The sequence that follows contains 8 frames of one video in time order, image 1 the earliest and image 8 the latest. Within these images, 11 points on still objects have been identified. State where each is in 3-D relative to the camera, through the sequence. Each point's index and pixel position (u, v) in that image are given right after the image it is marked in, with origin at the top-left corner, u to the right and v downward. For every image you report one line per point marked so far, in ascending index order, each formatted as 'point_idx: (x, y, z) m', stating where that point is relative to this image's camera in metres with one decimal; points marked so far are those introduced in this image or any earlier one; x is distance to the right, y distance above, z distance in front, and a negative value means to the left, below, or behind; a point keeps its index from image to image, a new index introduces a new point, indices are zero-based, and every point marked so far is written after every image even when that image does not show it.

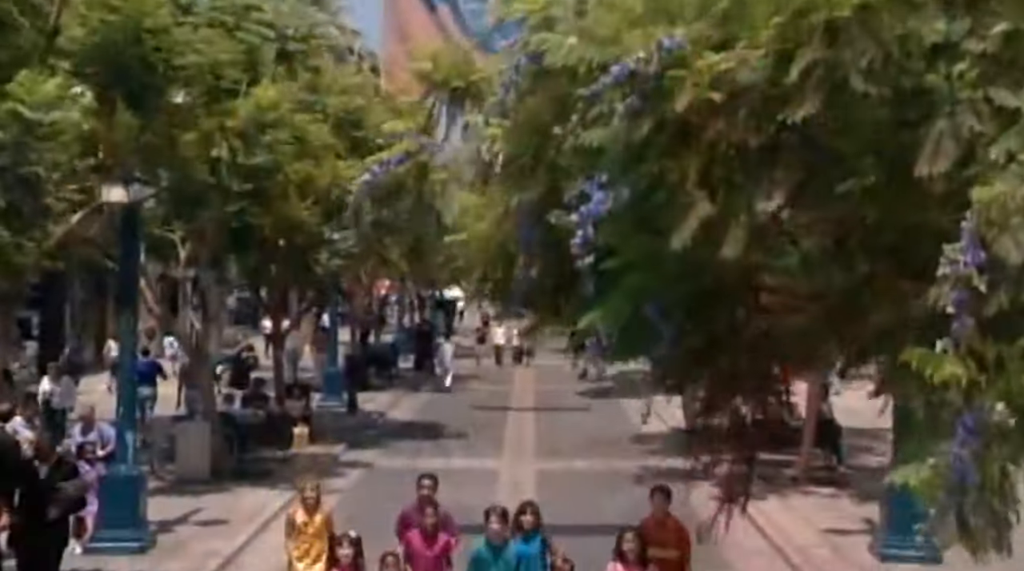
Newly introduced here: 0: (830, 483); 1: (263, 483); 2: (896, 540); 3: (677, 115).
0: (+4.0, -2.5, +19.4) m
1: (-3.1, -2.5, +19.7) m
2: (+4.1, -2.6, +16.2) m
3: (+0.7, +0.7, +6.3) m
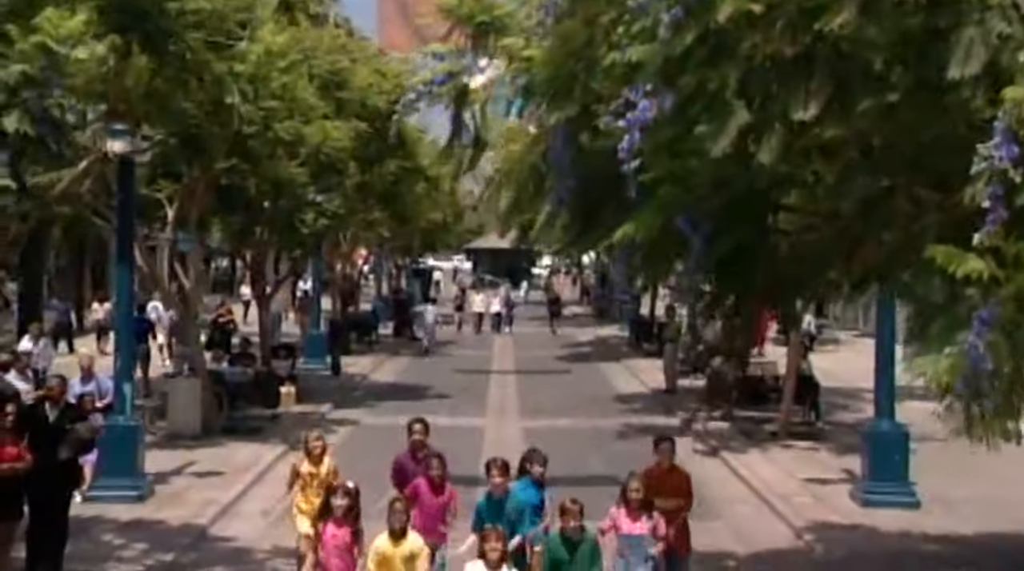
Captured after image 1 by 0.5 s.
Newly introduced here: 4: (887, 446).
0: (+3.9, -2.0, +19.9) m
1: (-3.3, -1.9, +20.0) m
2: (+4.0, -2.1, +16.7) m
3: (+0.9, +1.1, +6.7) m
4: (+4.0, -1.7, +16.4) m
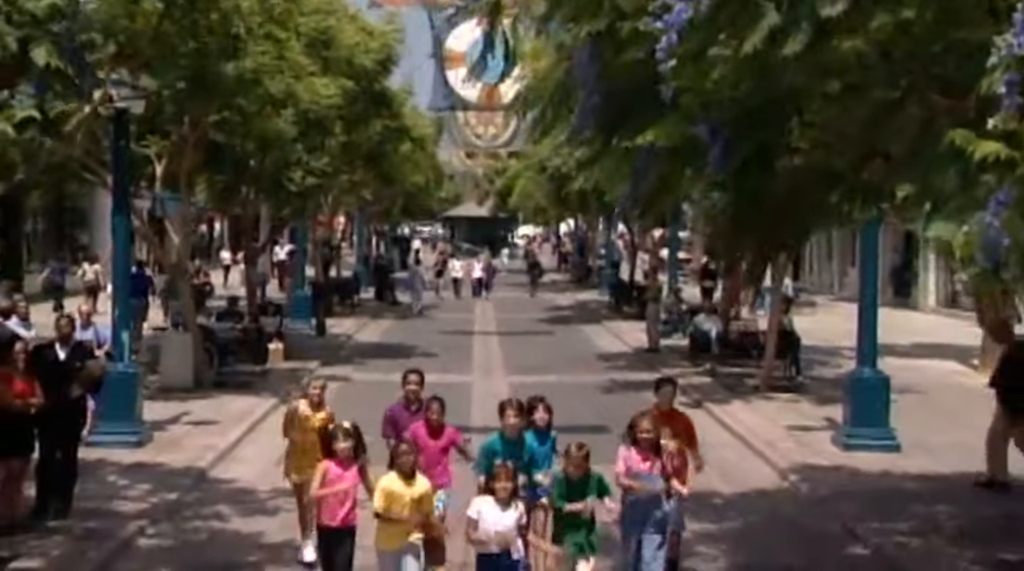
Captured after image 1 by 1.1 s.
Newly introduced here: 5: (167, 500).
0: (+3.7, -1.4, +20.4) m
1: (-3.5, -1.4, +20.2) m
2: (+3.9, -1.6, +17.2) m
3: (+1.1, +1.6, +7.0) m
4: (+4.0, -1.2, +16.9) m
5: (-3.3, -2.1, +15.0) m
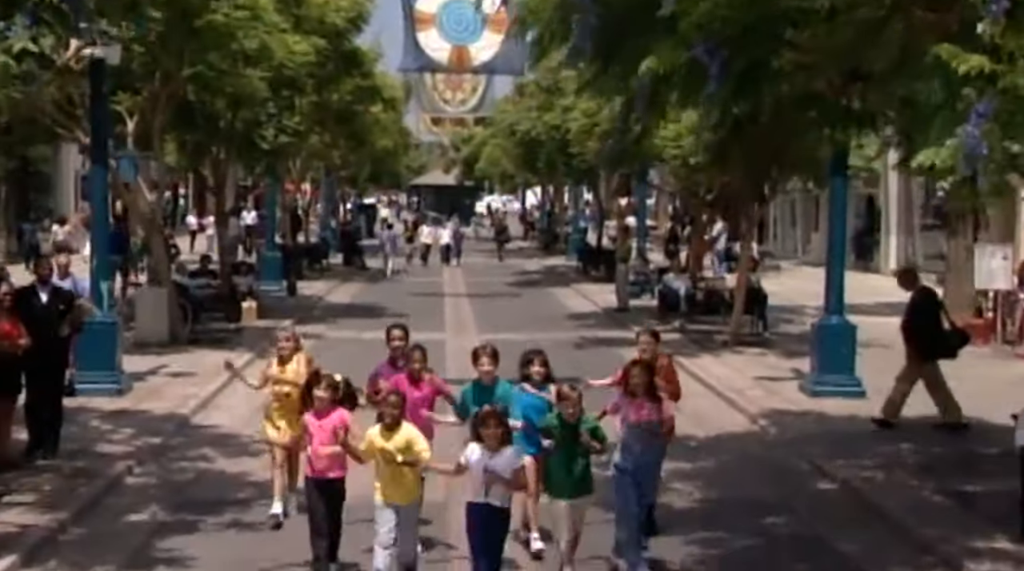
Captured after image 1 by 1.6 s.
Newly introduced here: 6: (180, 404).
0: (+3.3, -0.8, +20.8) m
1: (-3.9, -0.8, +20.4) m
2: (+3.6, -1.0, +17.6) m
3: (+1.1, +2.1, +7.4) m
4: (+3.7, -0.6, +17.3) m
5: (-3.5, -1.5, +15.3) m
6: (-3.6, -1.3, +16.8) m
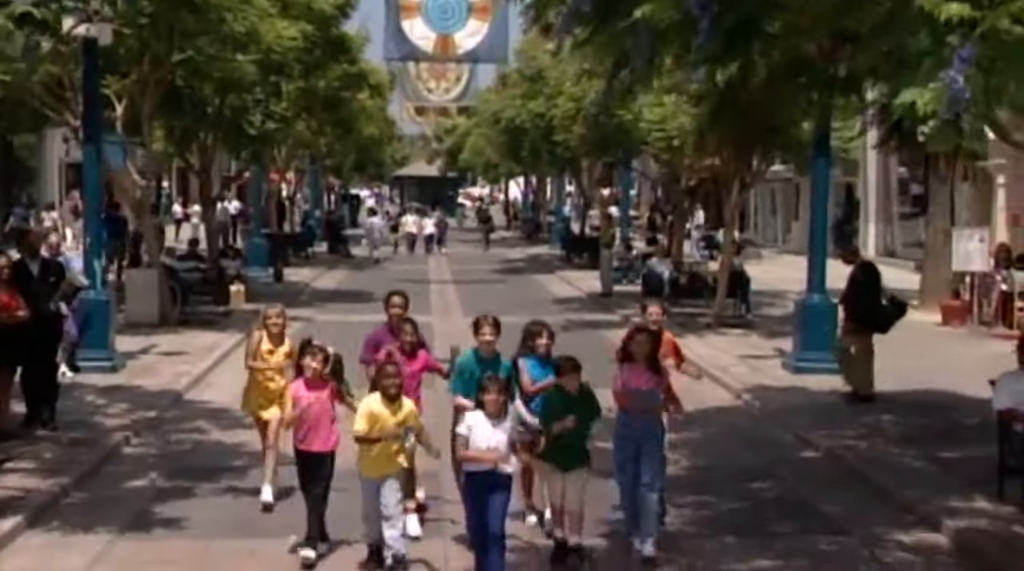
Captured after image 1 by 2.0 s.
0: (+3.1, -0.6, +21.1) m
1: (-4.0, -0.6, +20.7) m
2: (+3.5, -0.8, +17.9) m
3: (+1.1, +2.3, +7.7) m
4: (+3.6, -0.4, +17.7) m
5: (-3.7, -1.3, +15.5) m
6: (-3.8, -1.0, +17.1) m
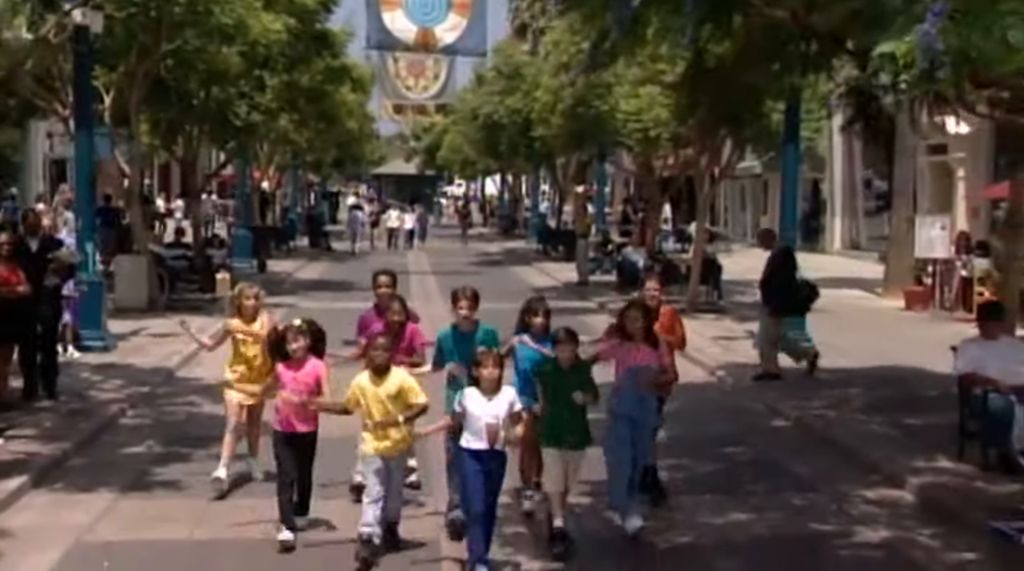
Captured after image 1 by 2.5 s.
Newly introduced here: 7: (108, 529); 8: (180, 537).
0: (+2.8, -0.4, +21.8) m
1: (-4.3, -0.4, +21.2) m
2: (+3.3, -0.6, +18.6) m
3: (+1.1, +2.6, +8.3) m
4: (+3.3, -0.1, +18.3) m
5: (-3.8, -1.1, +16.0) m
6: (-4.0, -0.8, +17.6) m
7: (-3.0, -1.8, +11.3) m
8: (-2.4, -1.8, +11.1) m
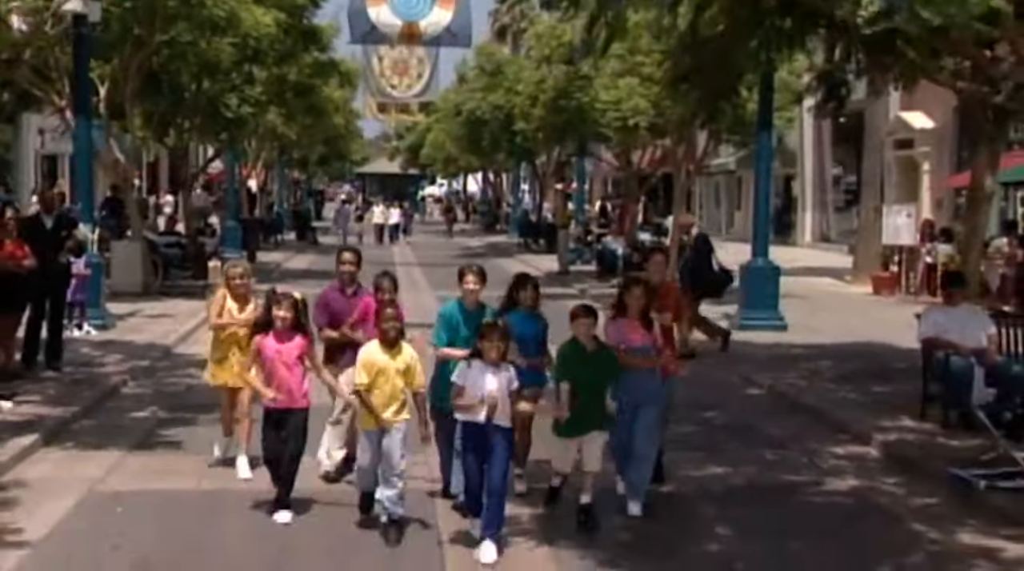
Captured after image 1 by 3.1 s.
0: (+2.6, -0.2, +22.5) m
1: (-4.5, -0.2, +21.8) m
2: (+3.1, -0.3, +19.3) m
3: (+1.0, +2.9, +9.0) m
4: (+3.2, +0.1, +19.1) m
5: (-4.0, -0.8, +16.6) m
6: (-4.1, -0.6, +18.2) m
7: (-3.0, -1.5, +12.0) m
8: (-2.5, -1.5, +11.8) m
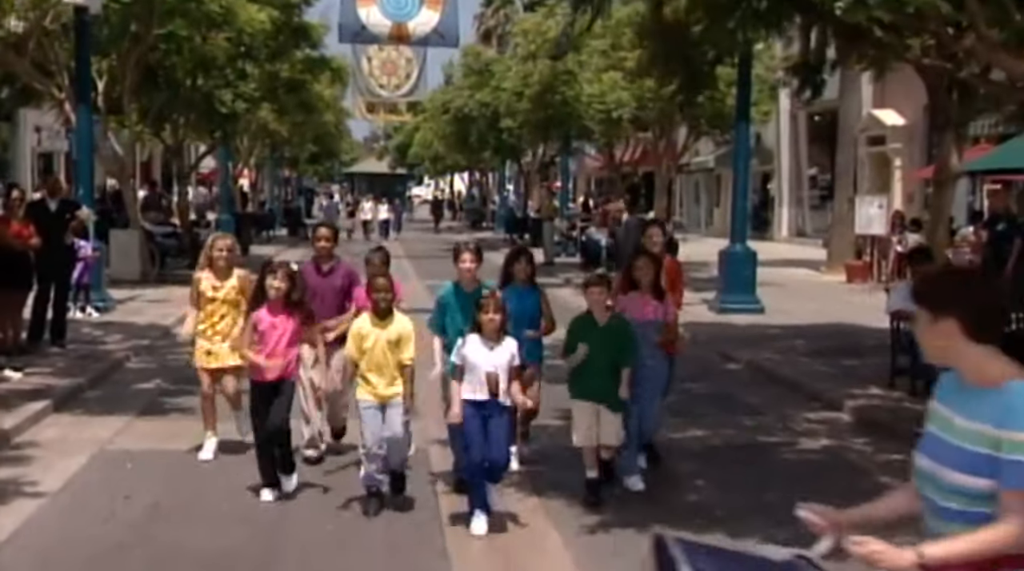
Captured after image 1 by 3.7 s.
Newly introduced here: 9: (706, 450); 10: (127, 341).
0: (+2.4, 0.0, +23.2) m
1: (-4.7, 0.0, +22.4) m
2: (+2.9, -0.2, +20.0) m
3: (+1.0, +3.2, +9.7) m
4: (+3.0, +0.3, +19.8) m
5: (-4.1, -0.6, +17.3) m
6: (-4.3, -0.4, +18.8) m
7: (-3.1, -1.3, +12.6) m
8: (-2.6, -1.3, +12.4) m
9: (+1.6, -1.3, +12.6) m
10: (-4.3, -0.6, +17.2) m
